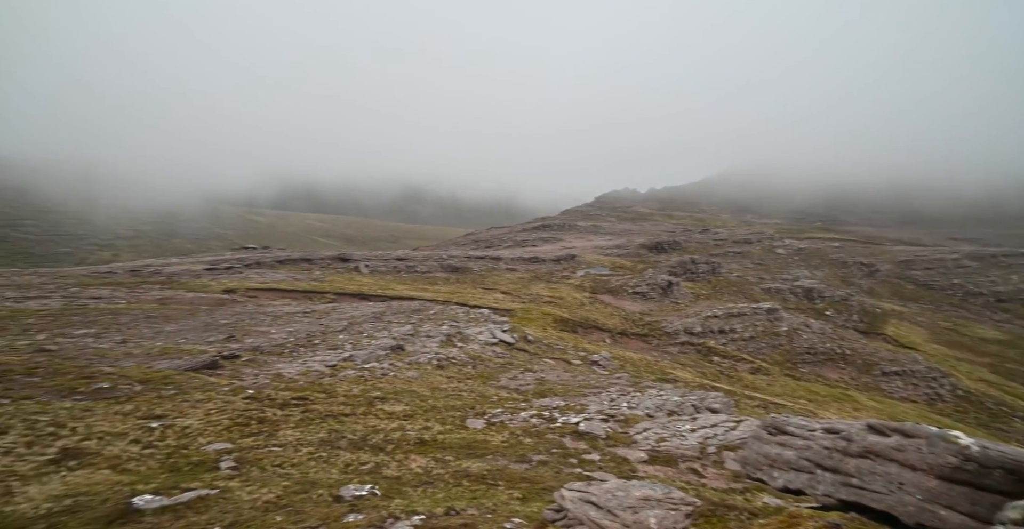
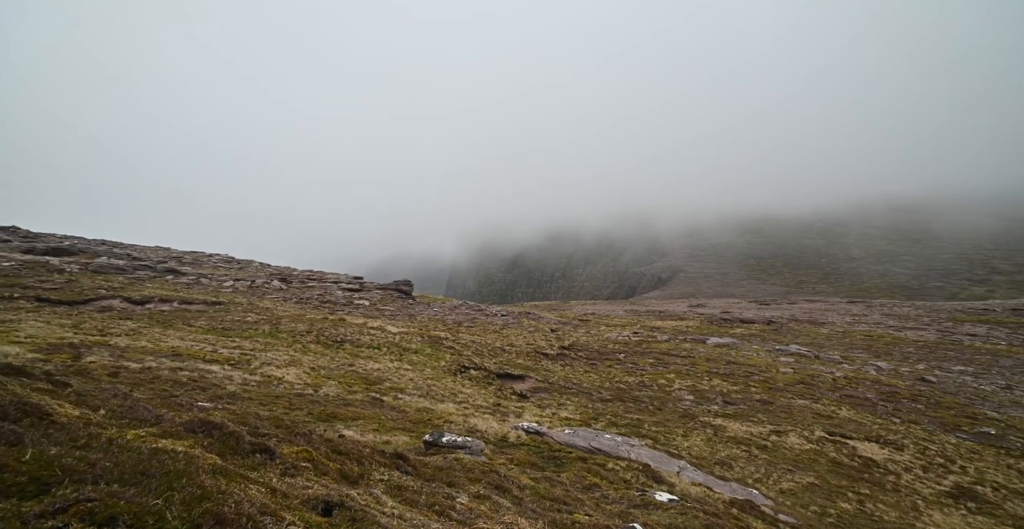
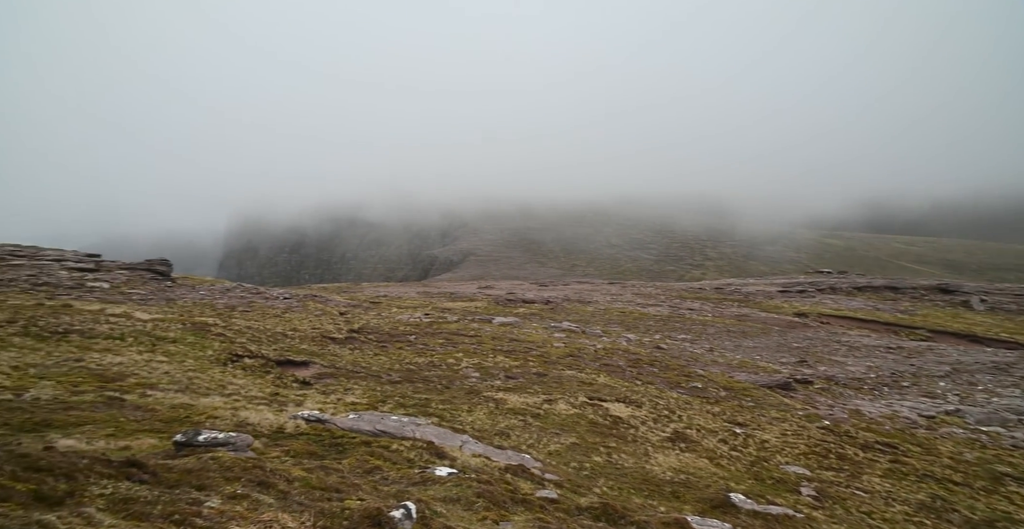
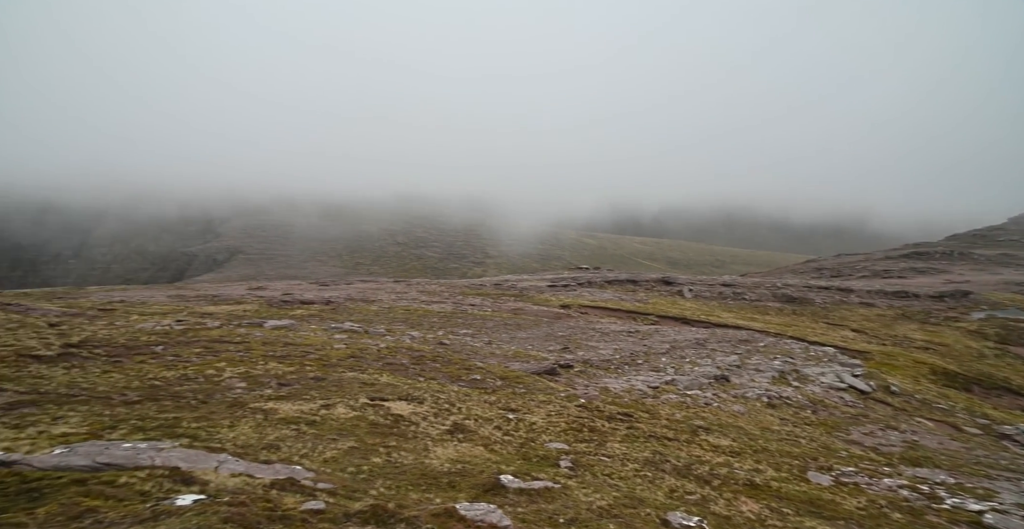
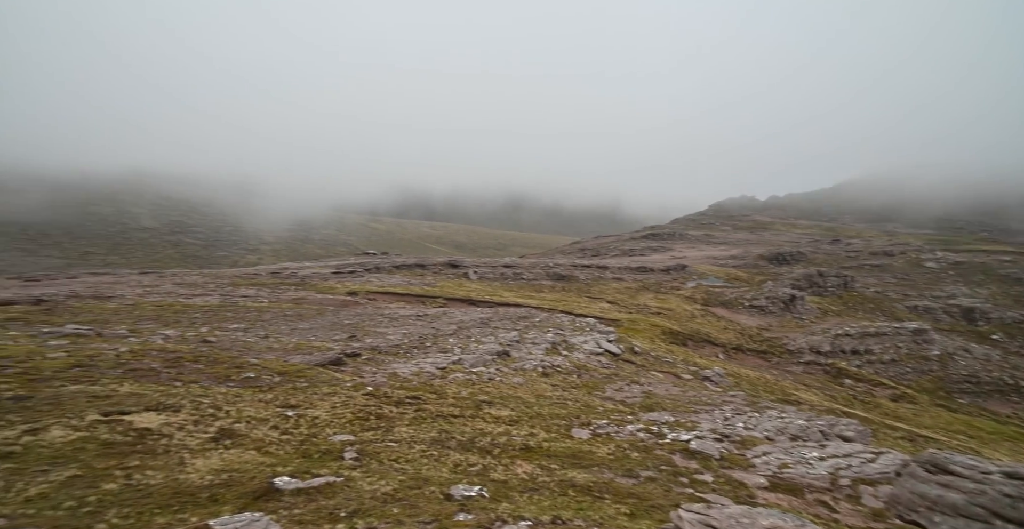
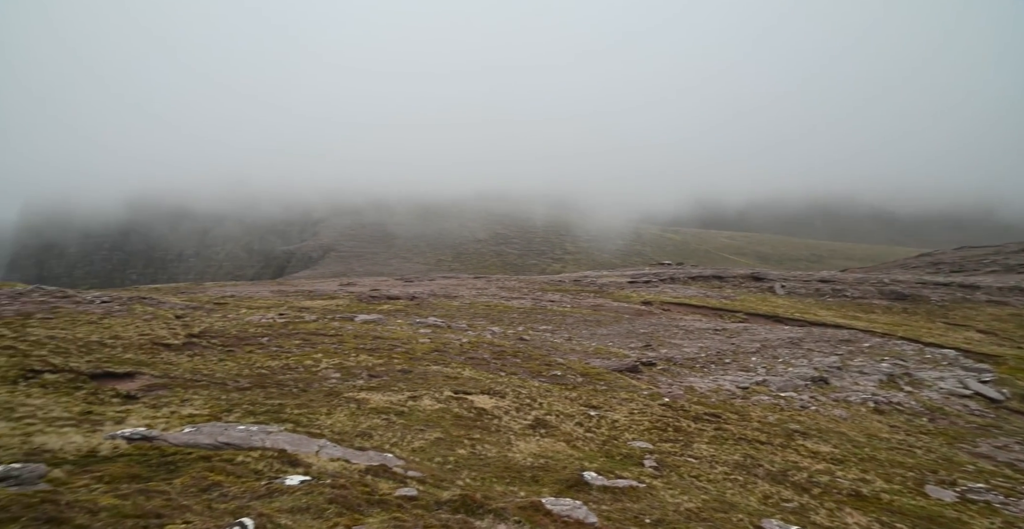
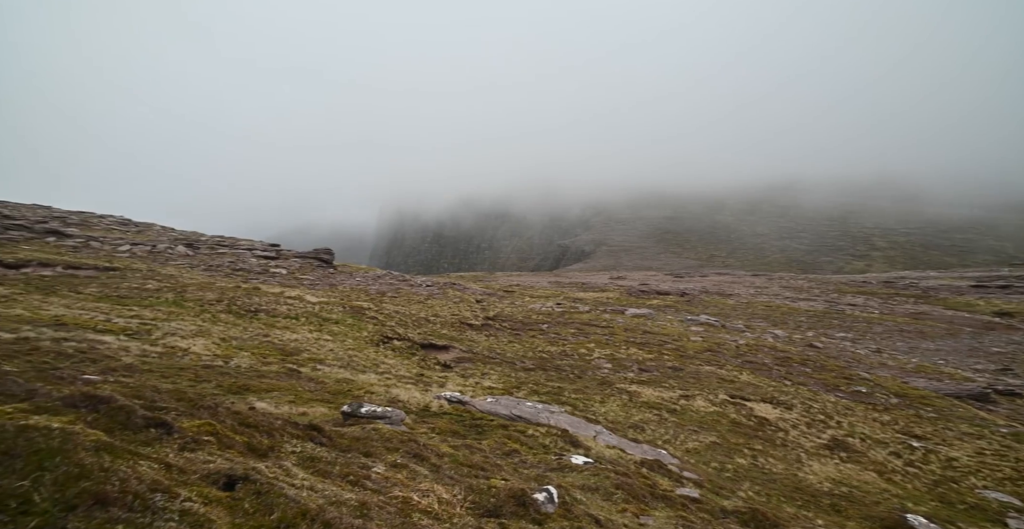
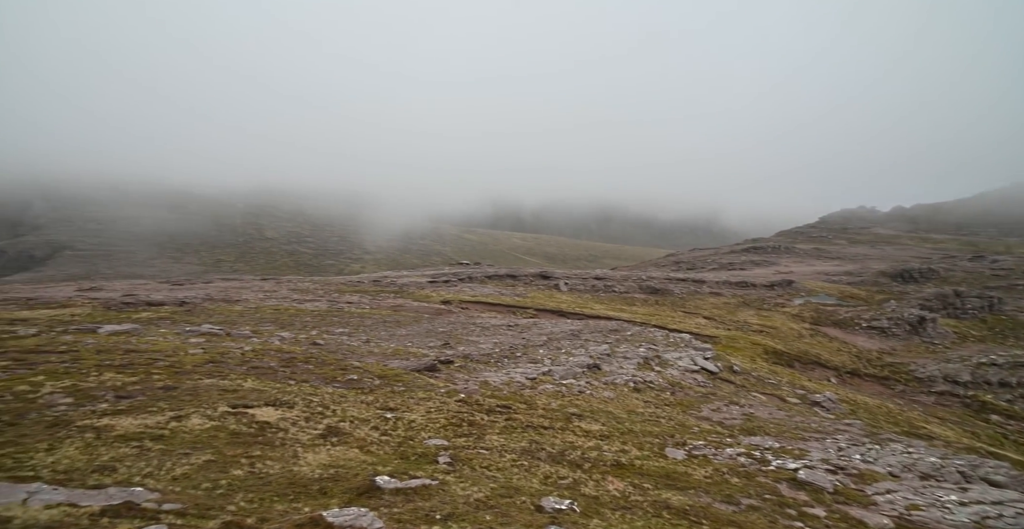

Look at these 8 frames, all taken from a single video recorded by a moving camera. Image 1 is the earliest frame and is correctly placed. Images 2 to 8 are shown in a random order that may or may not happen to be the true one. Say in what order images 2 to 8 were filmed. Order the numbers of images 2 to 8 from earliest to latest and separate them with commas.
5, 8, 4, 6, 3, 7, 2
